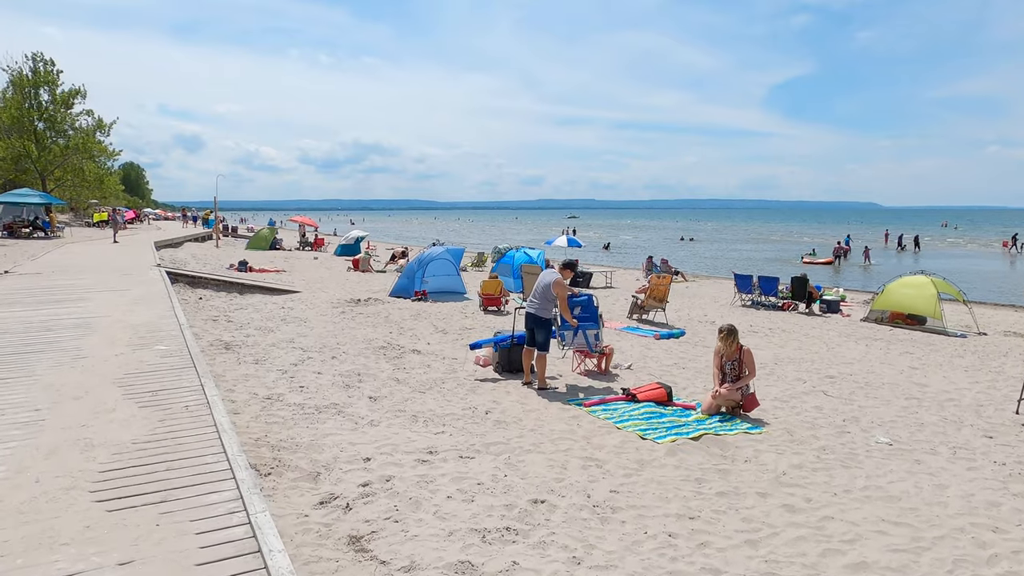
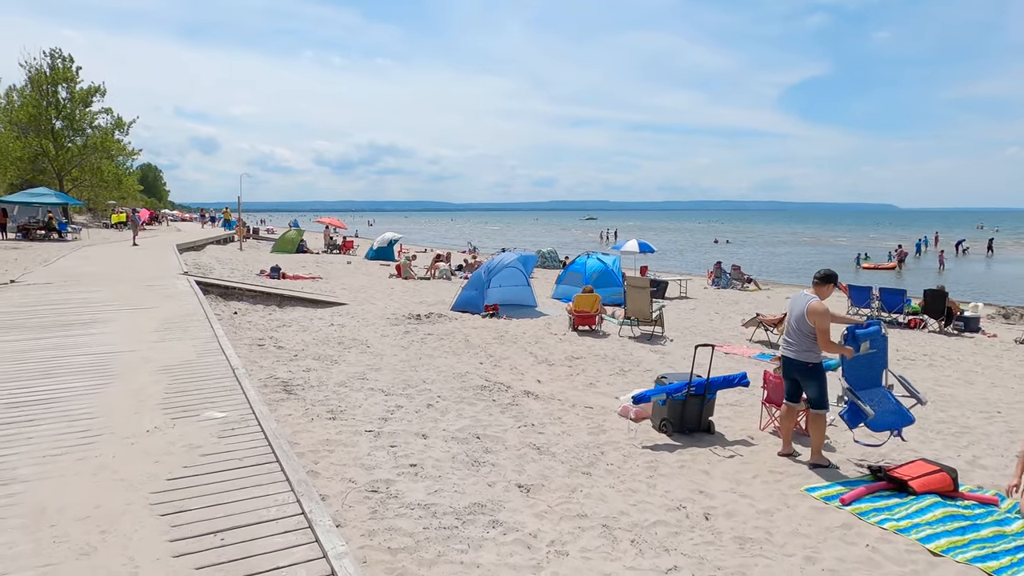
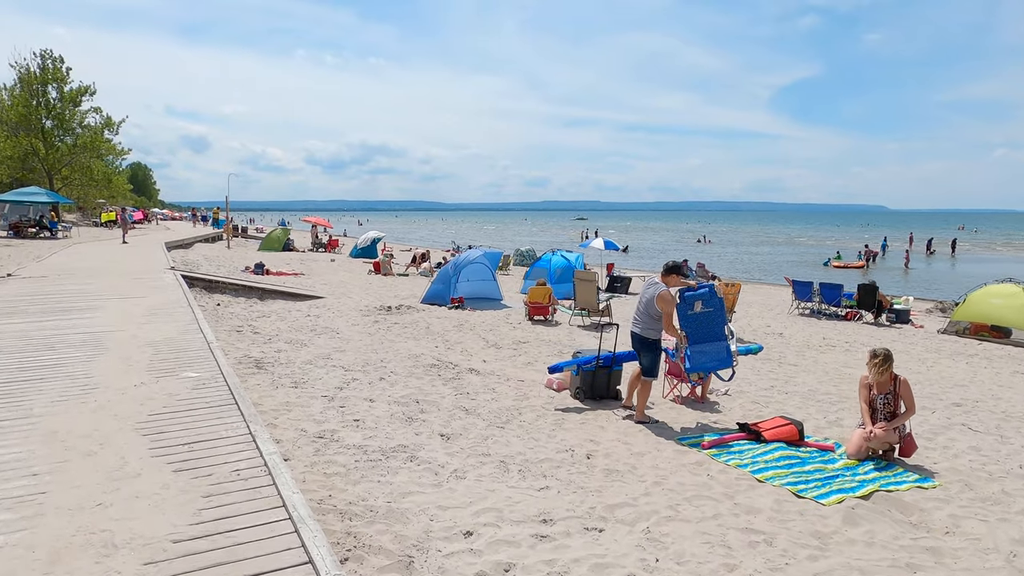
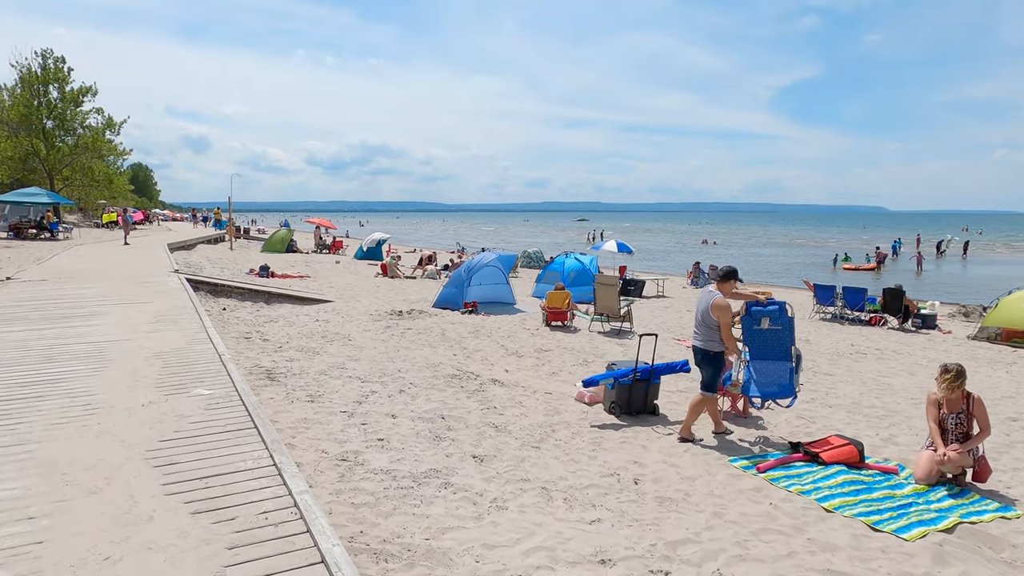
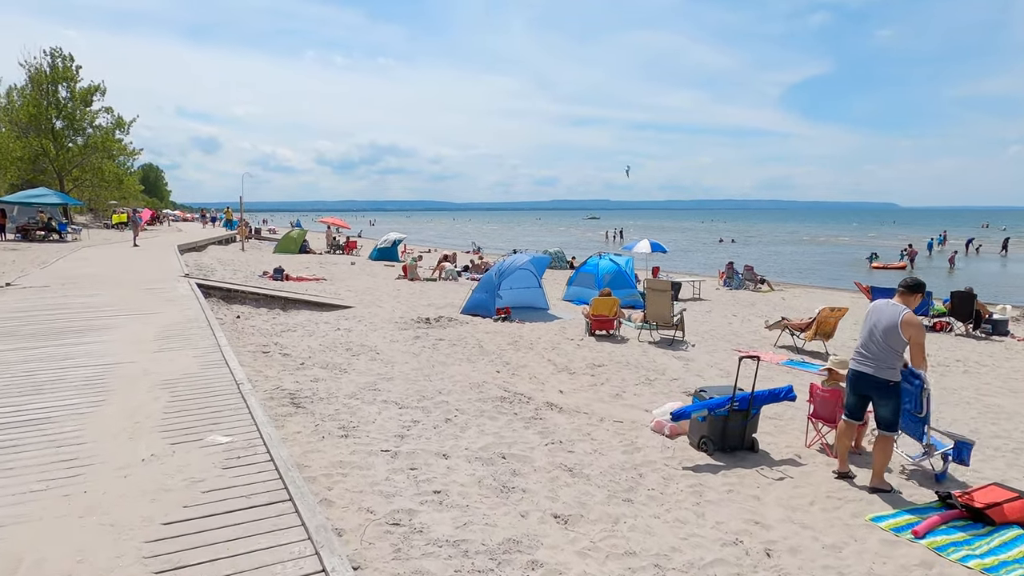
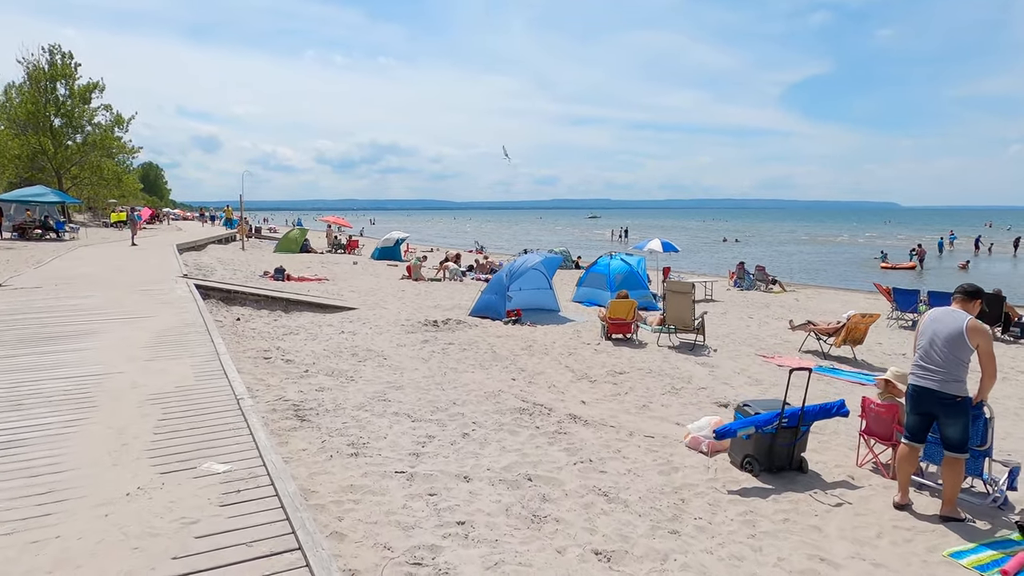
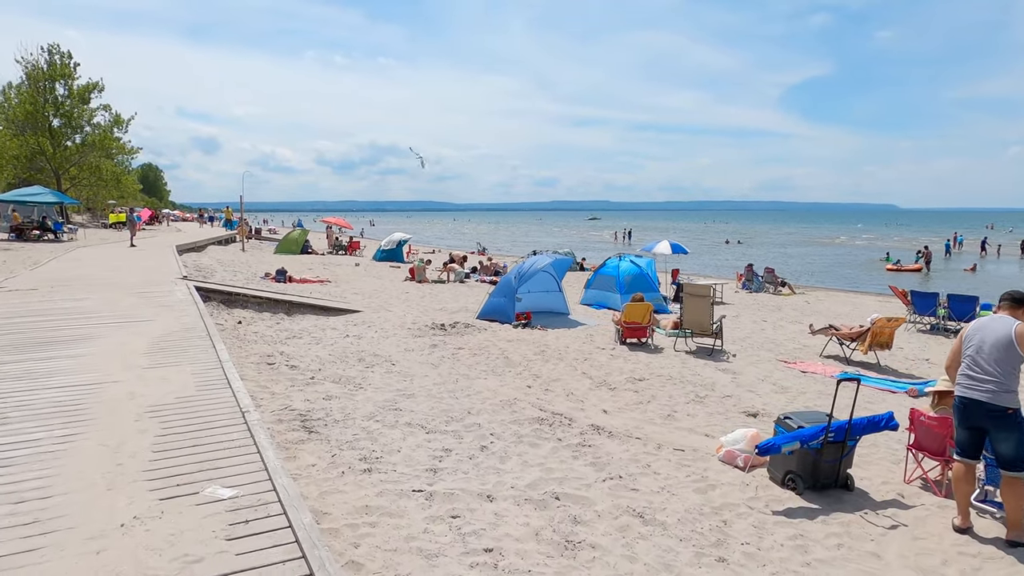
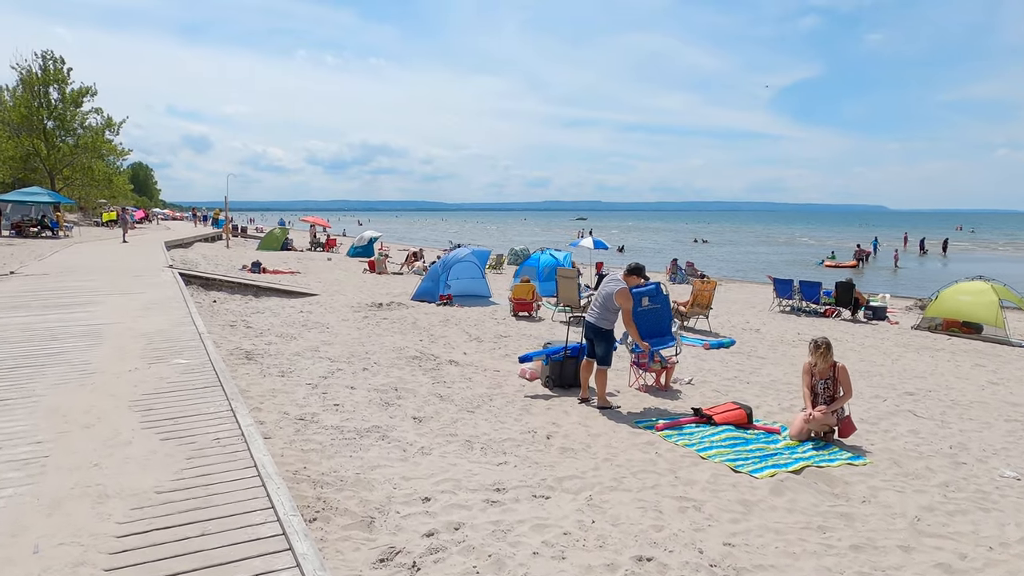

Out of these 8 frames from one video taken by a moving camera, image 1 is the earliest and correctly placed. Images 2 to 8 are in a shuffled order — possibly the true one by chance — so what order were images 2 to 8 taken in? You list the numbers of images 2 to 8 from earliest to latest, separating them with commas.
8, 3, 4, 2, 5, 6, 7
